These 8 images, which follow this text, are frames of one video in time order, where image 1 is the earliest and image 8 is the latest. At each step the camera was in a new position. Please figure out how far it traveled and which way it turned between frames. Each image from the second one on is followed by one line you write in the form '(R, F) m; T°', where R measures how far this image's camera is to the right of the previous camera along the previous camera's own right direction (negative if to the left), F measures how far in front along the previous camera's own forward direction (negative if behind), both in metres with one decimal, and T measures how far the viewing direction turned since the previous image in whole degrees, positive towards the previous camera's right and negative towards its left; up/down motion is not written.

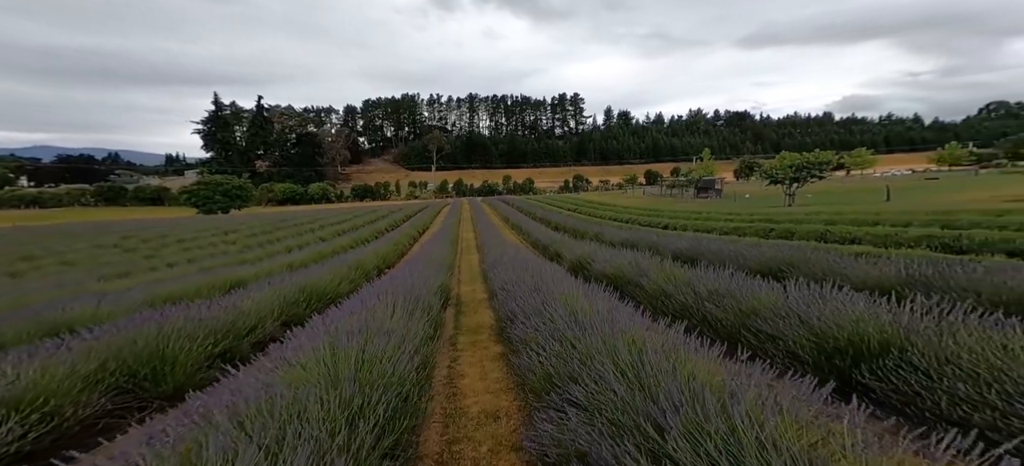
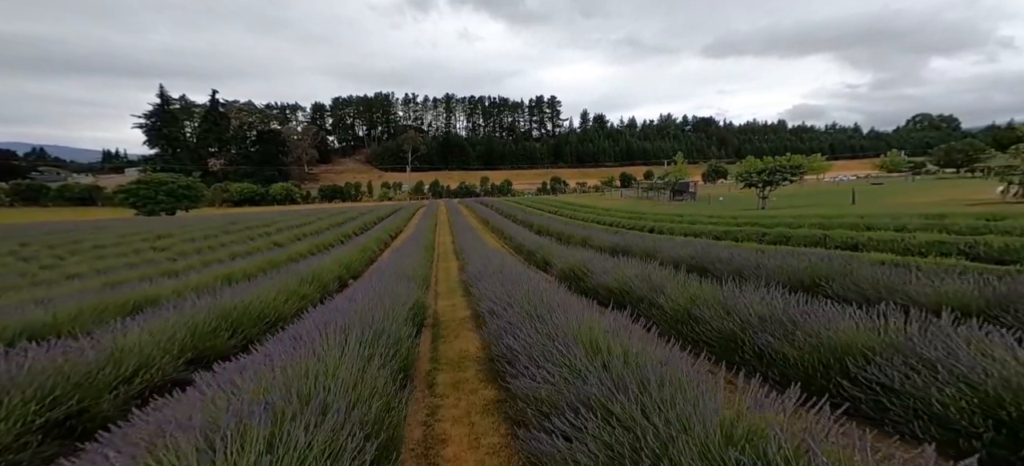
(0.0, +0.2) m; +3°
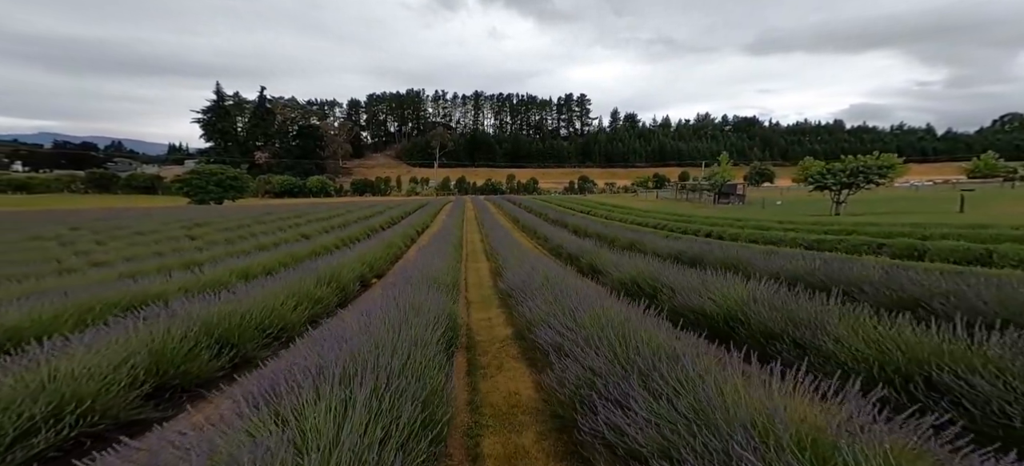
(-0.1, +0.4) m; -3°
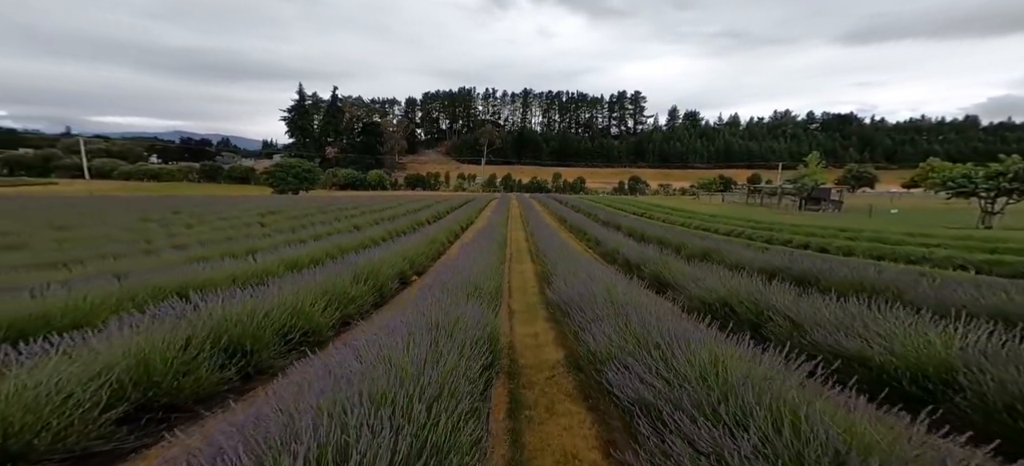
(-0.1, +0.5) m; -5°
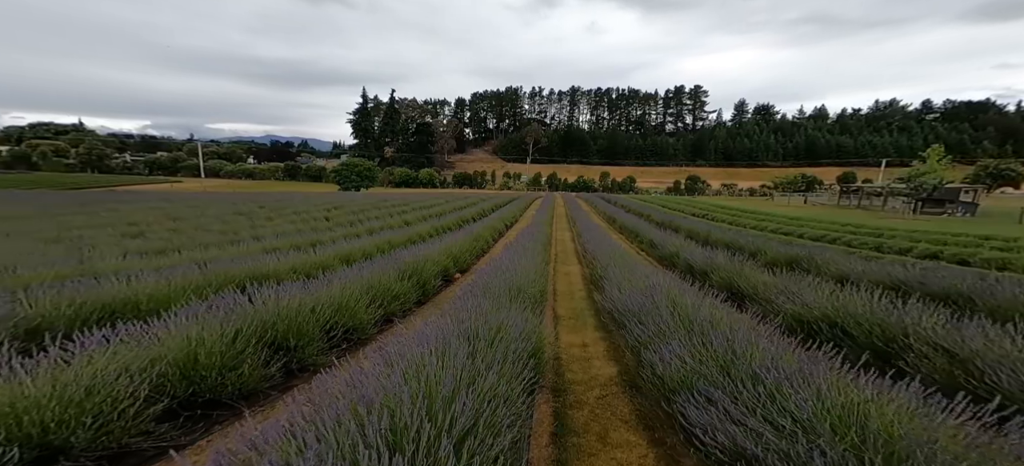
(-0.2, +0.4) m; -5°
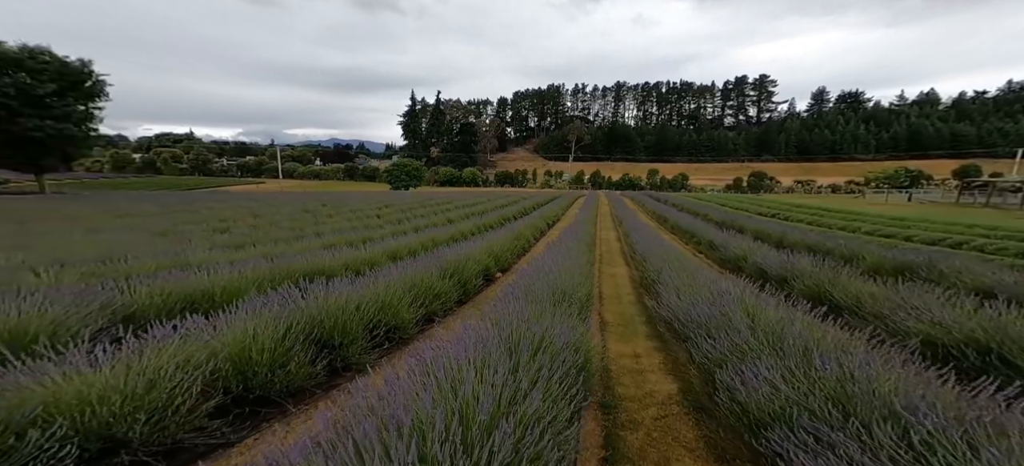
(-0.3, +0.5) m; -5°
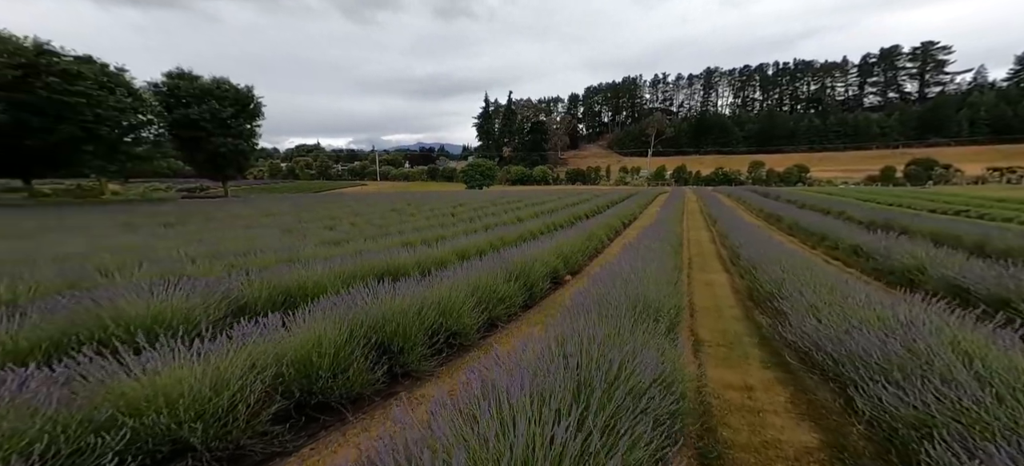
(-0.7, +1.2) m; -9°
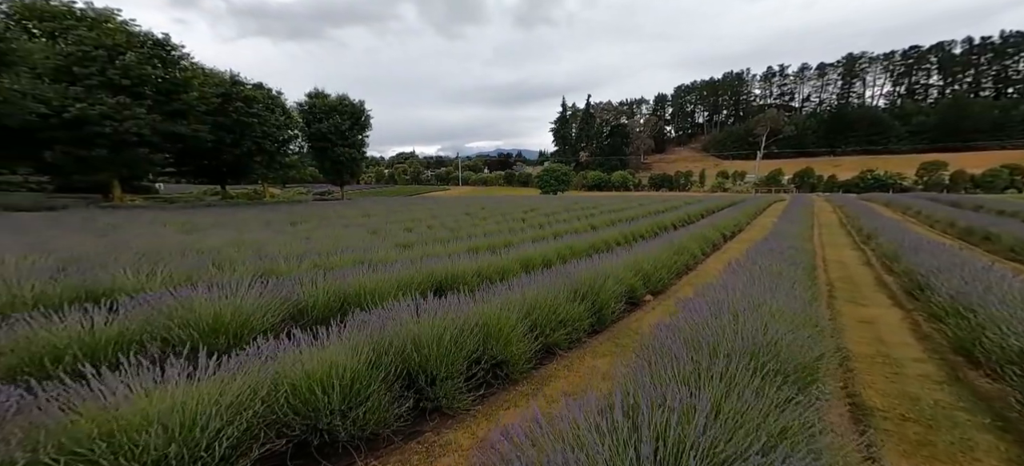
(-1.0, +1.7) m; -10°
